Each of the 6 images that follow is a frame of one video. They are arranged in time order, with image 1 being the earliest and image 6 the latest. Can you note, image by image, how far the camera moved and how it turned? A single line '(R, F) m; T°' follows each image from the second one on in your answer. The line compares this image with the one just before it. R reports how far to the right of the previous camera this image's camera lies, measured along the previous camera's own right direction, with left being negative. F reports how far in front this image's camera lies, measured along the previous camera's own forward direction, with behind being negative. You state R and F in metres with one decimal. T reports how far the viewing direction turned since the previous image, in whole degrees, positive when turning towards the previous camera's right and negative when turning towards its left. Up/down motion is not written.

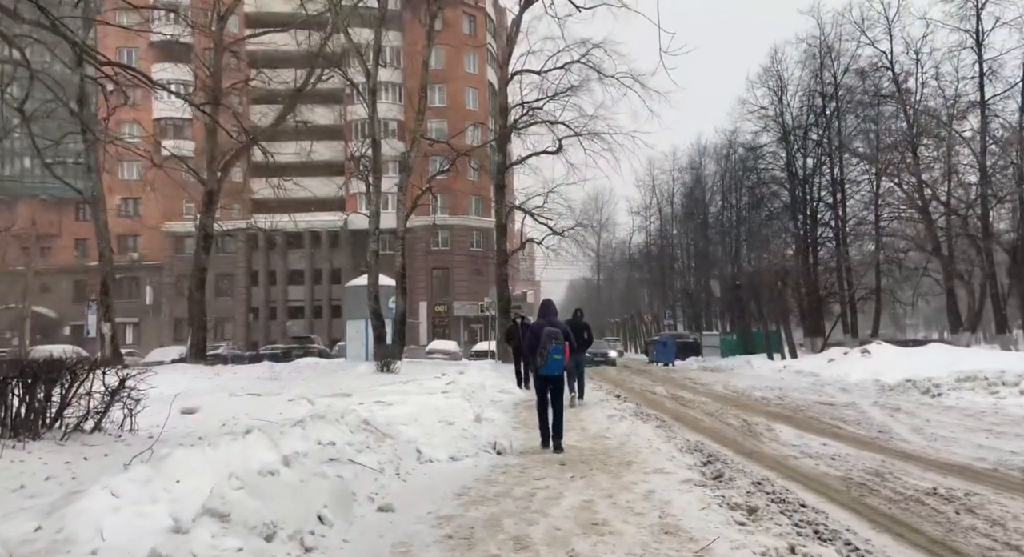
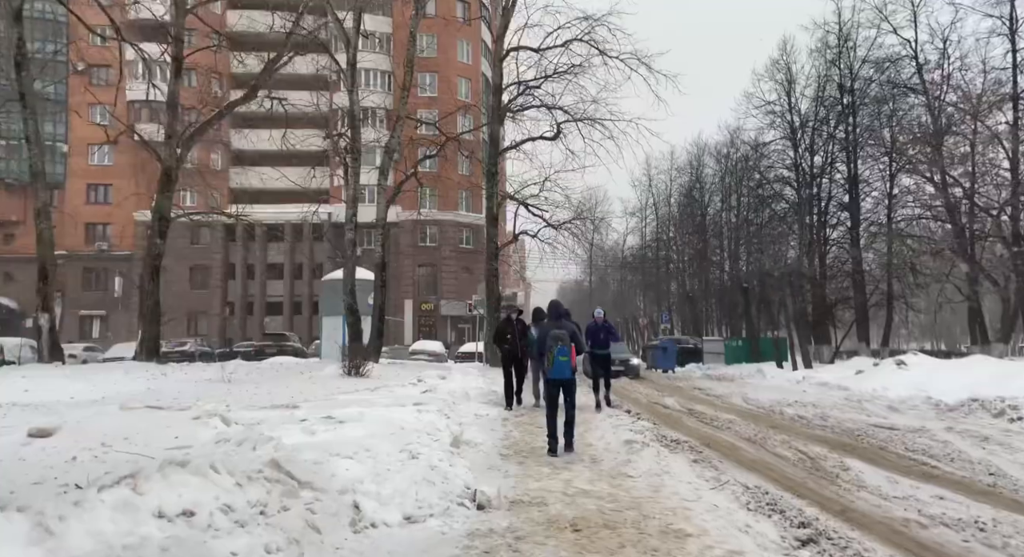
(0.0, +2.1) m; +1°
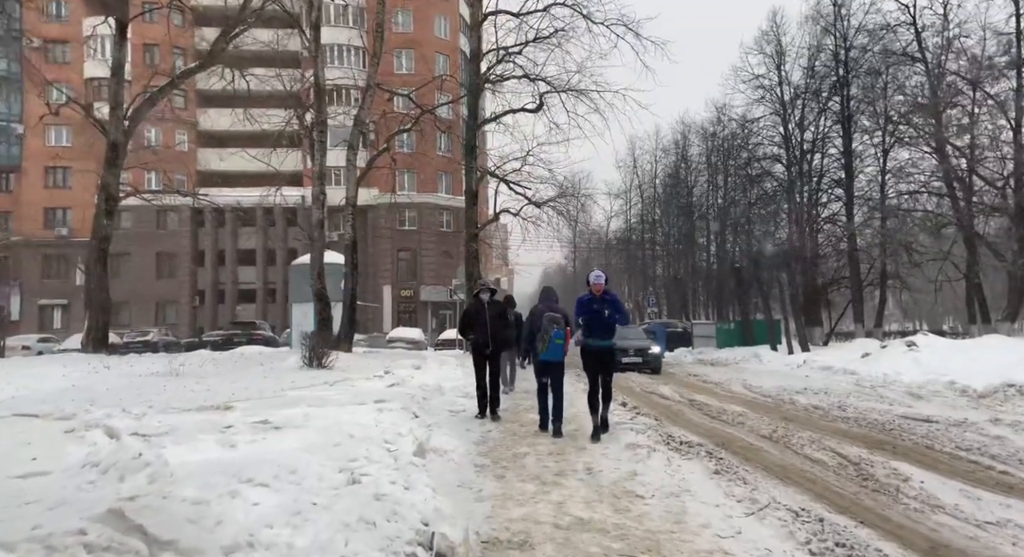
(+0.1, +1.3) m; +1°
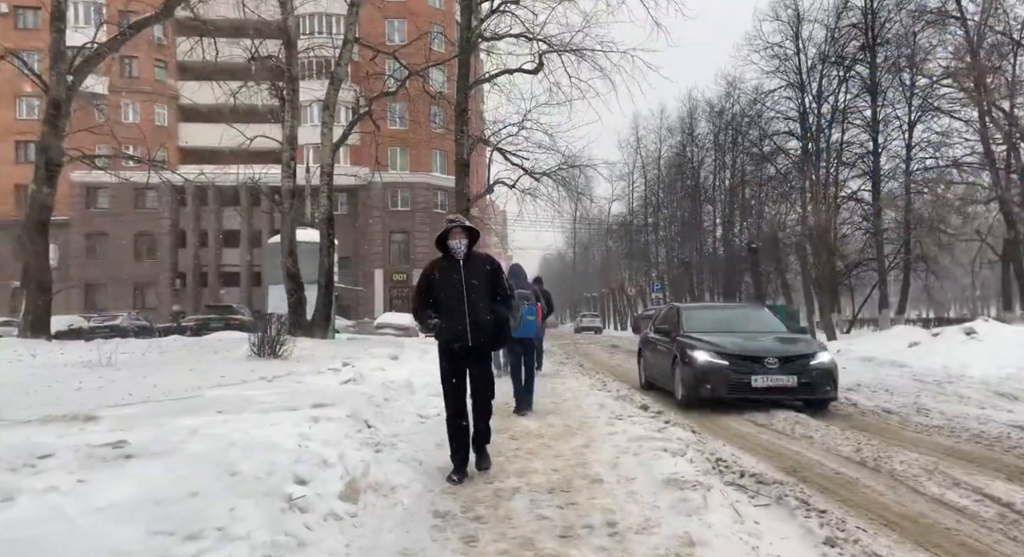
(+0.1, +2.0) m; 0°
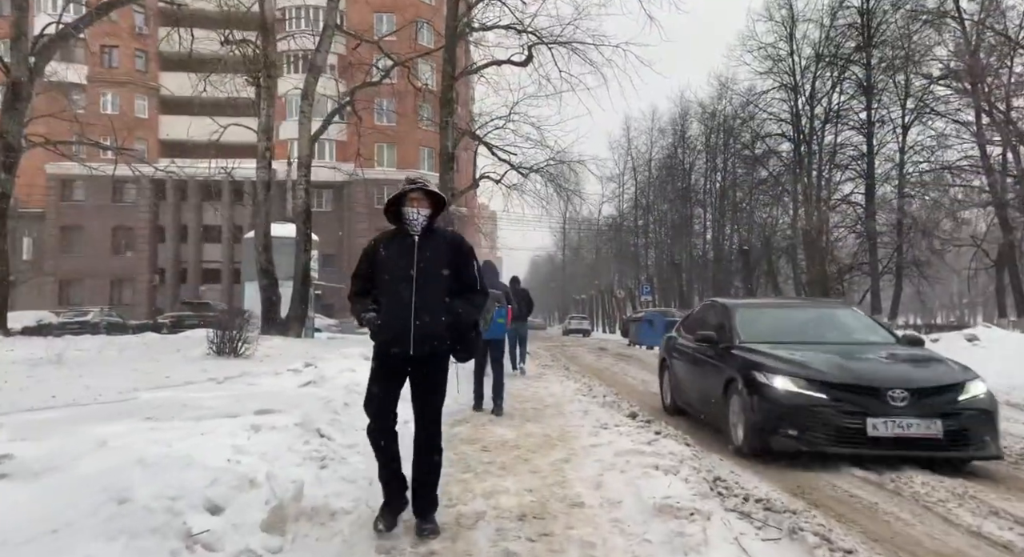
(+0.1, +0.6) m; +1°
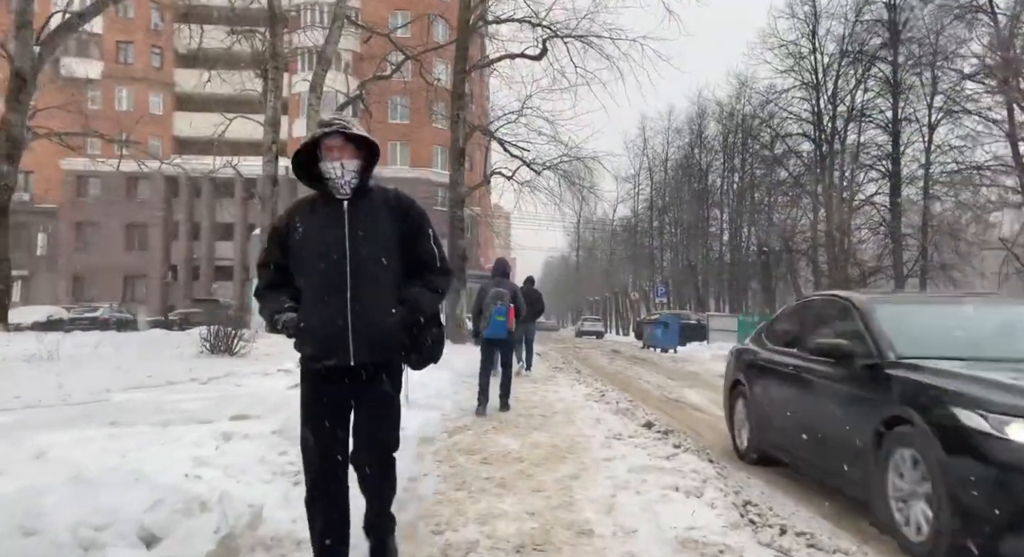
(+0.1, +0.5) m; -1°
